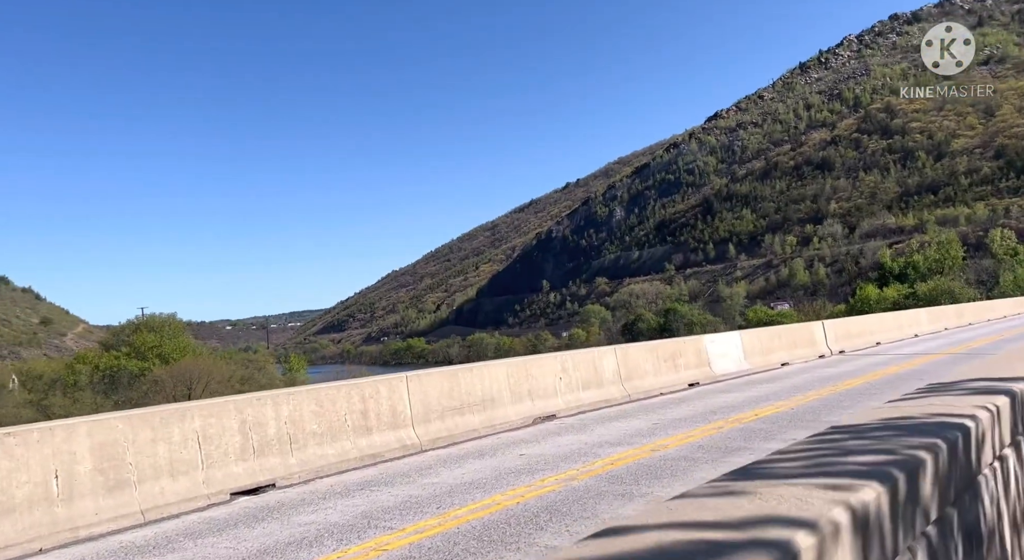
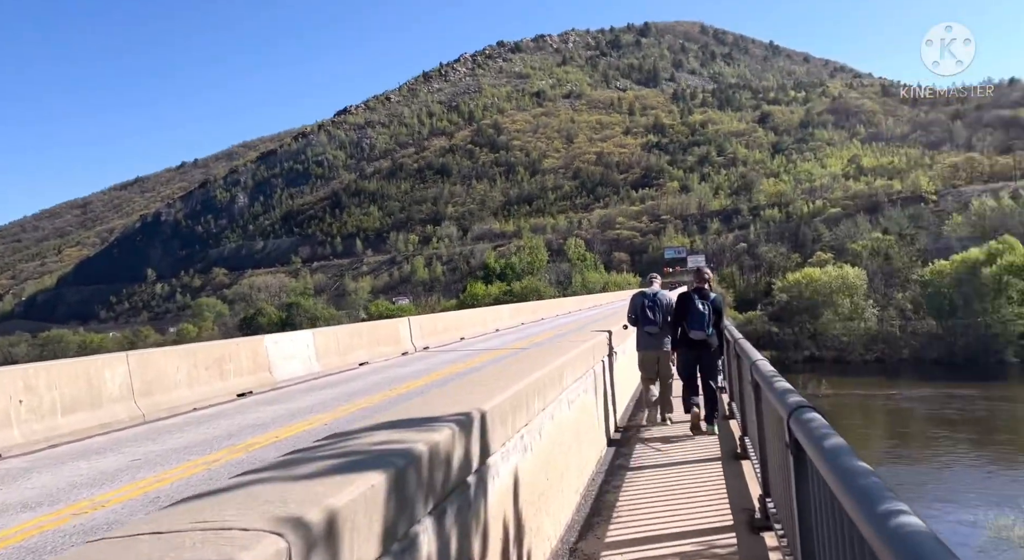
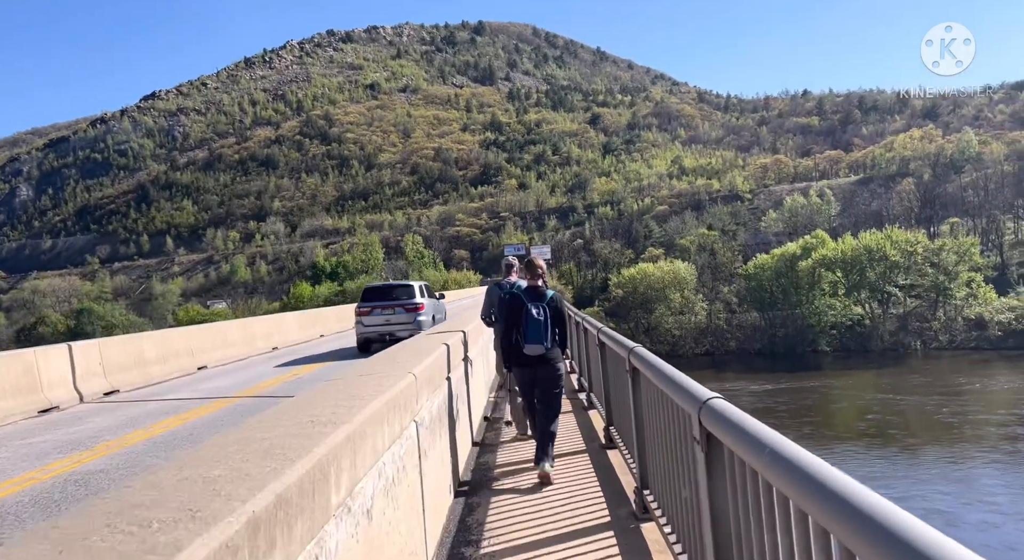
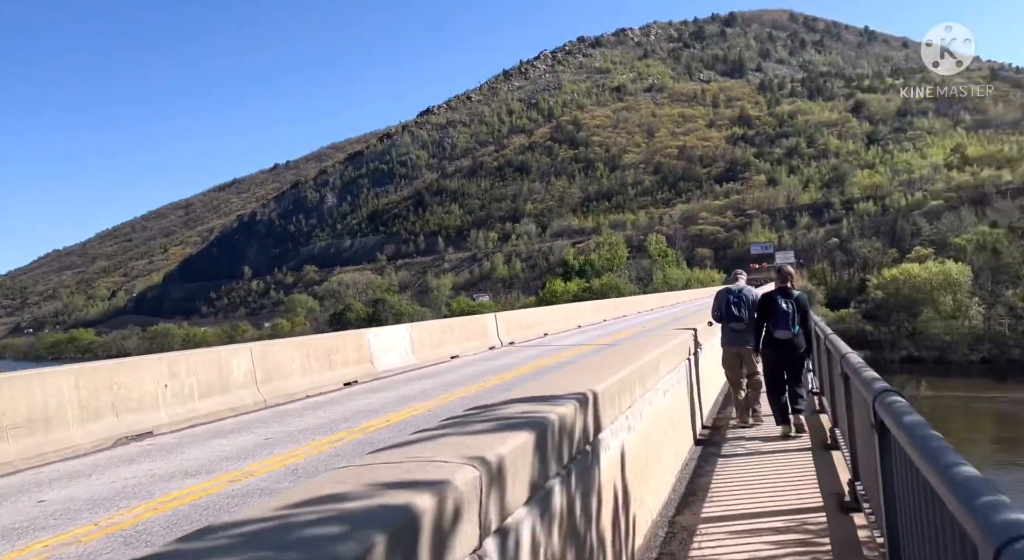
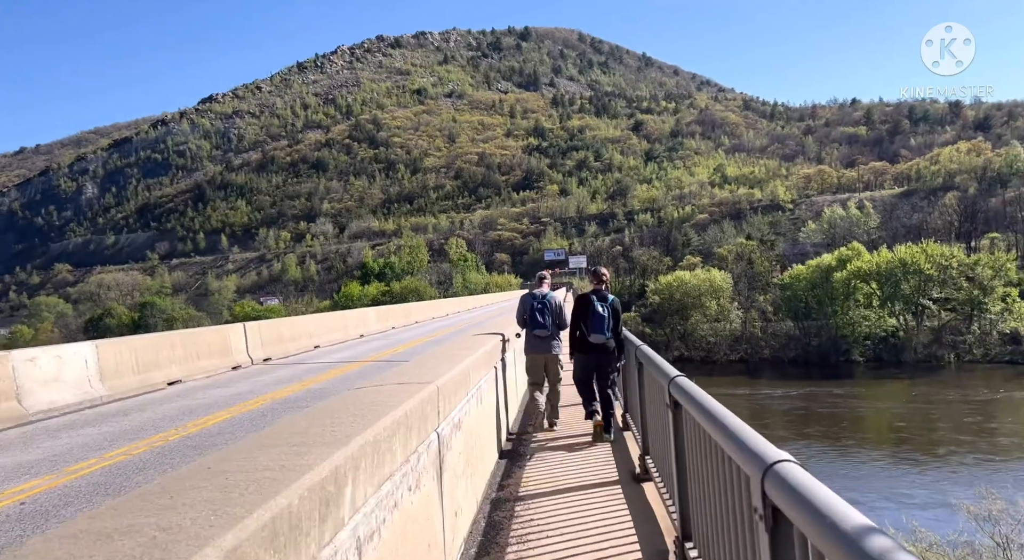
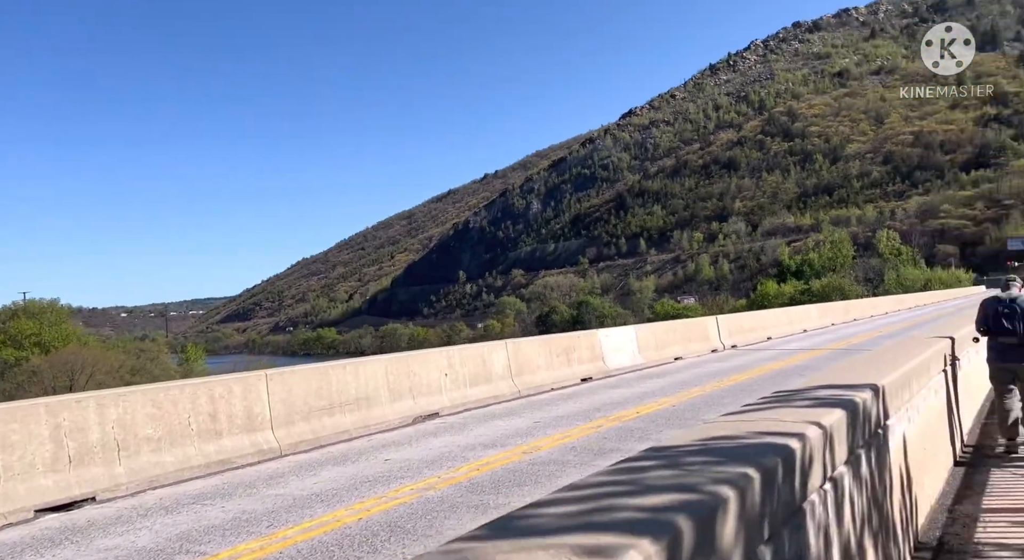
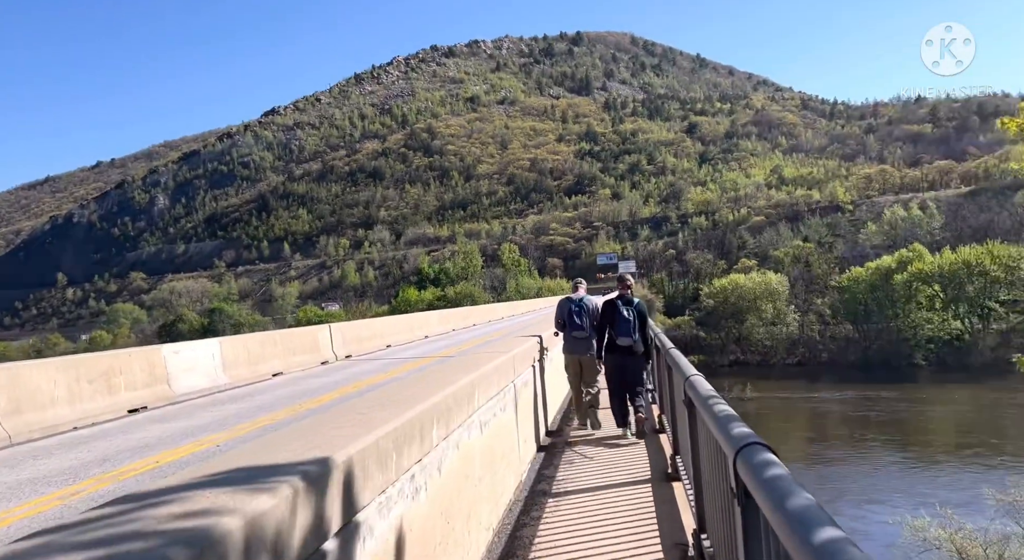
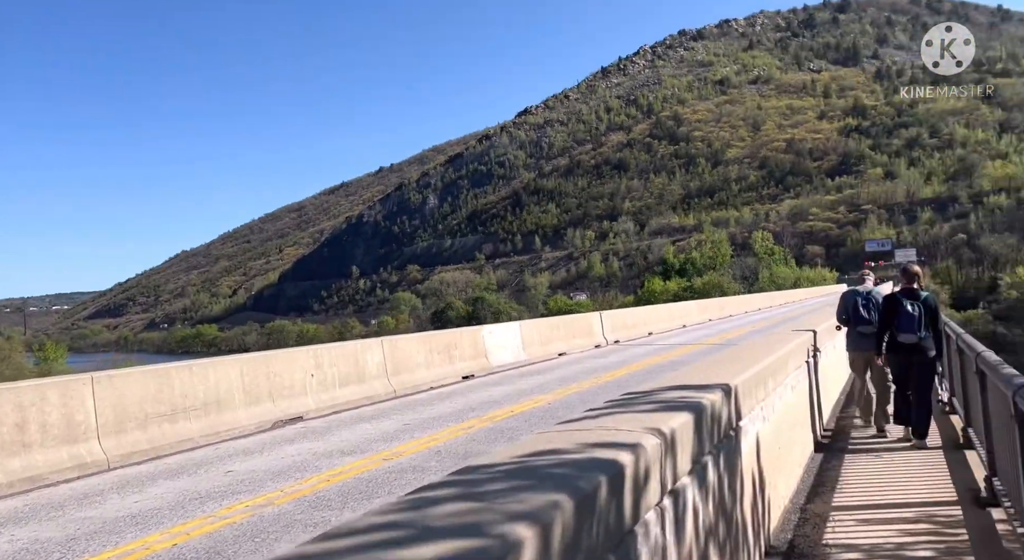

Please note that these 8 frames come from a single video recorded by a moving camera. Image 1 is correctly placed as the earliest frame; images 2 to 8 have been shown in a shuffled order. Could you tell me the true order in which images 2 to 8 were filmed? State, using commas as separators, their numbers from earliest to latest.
6, 8, 4, 2, 7, 5, 3
